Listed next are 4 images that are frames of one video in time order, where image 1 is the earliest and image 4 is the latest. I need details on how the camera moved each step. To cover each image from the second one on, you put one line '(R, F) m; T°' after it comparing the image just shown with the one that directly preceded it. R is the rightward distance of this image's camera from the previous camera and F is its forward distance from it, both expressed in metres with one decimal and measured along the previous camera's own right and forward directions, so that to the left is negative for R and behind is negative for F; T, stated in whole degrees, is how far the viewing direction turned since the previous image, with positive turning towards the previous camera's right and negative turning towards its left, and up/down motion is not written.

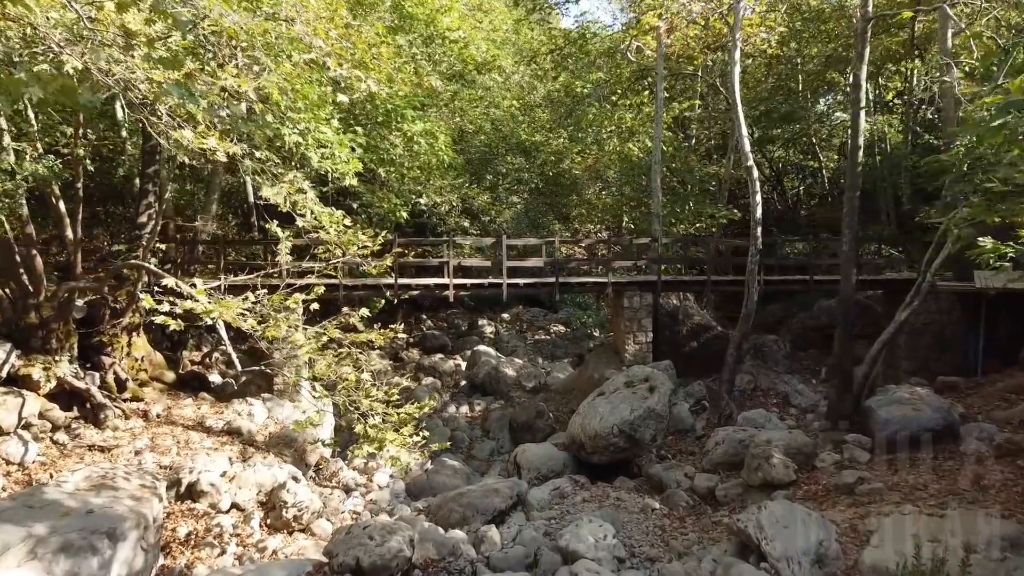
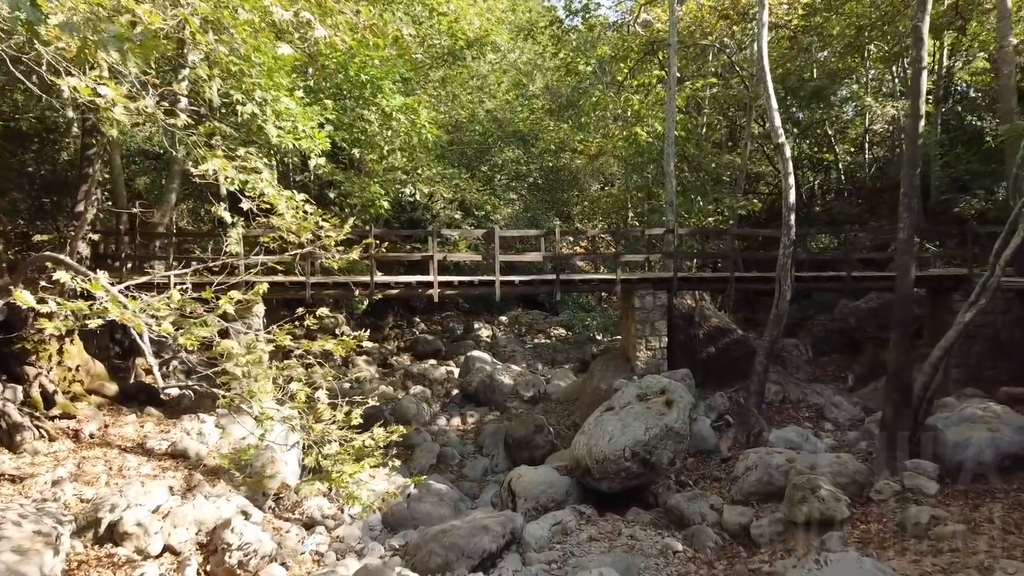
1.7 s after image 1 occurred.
(+0.1, +1.4) m; 0°
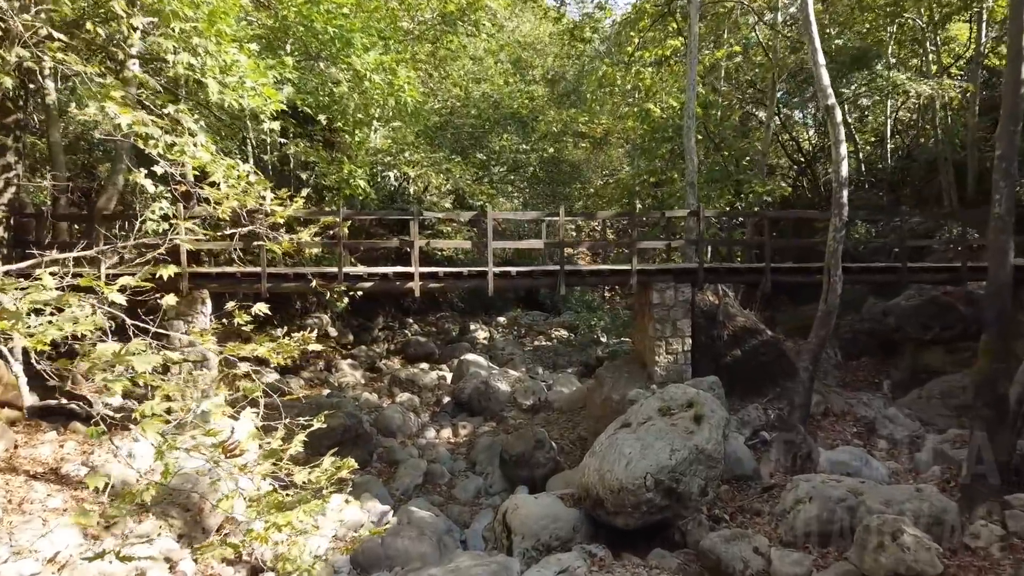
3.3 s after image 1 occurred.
(0.0, +1.4) m; 0°
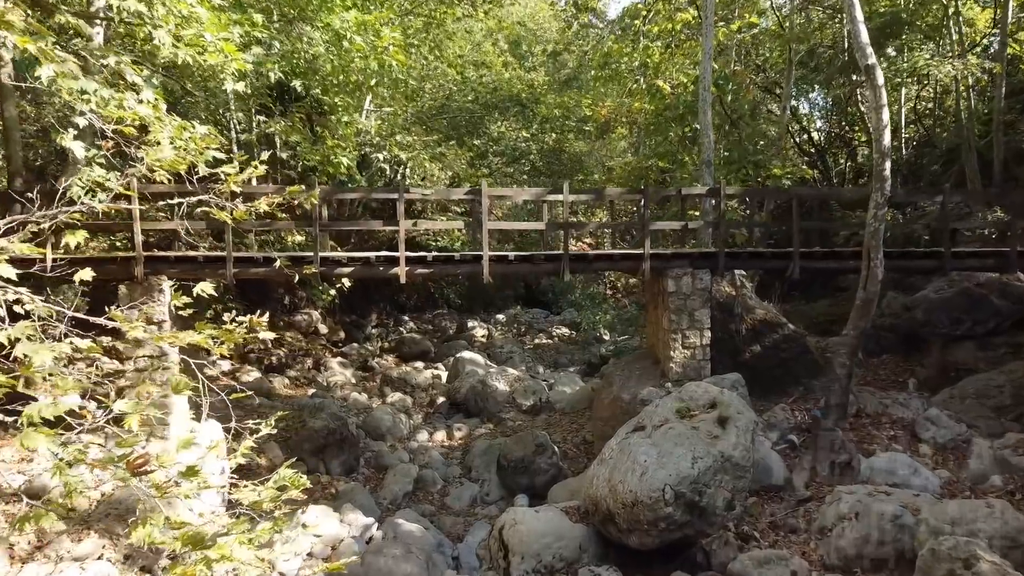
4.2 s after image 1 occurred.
(0.0, +0.8) m; 0°
